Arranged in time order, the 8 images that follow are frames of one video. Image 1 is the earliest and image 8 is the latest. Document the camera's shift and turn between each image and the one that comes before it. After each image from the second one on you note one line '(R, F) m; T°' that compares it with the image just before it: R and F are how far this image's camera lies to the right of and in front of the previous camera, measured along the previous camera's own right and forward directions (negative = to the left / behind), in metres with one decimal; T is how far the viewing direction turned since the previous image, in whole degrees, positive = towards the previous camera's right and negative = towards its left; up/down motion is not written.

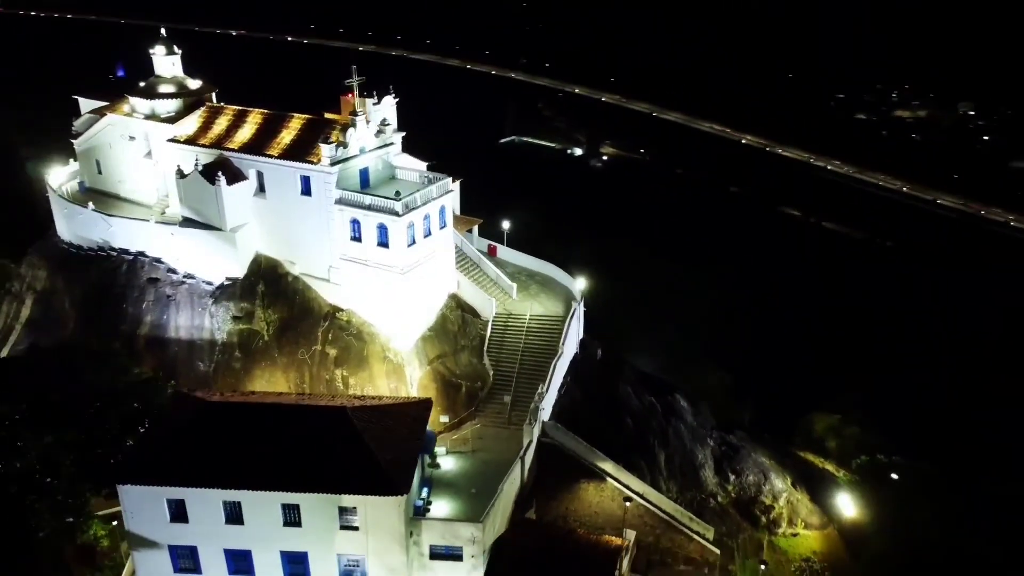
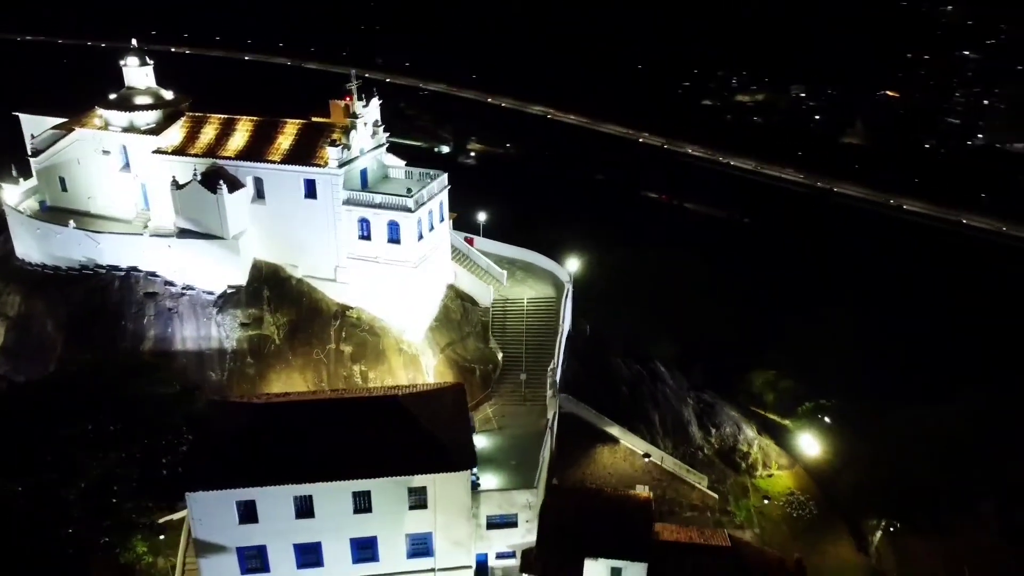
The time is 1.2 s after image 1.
(-6.0, -1.6) m; +10°
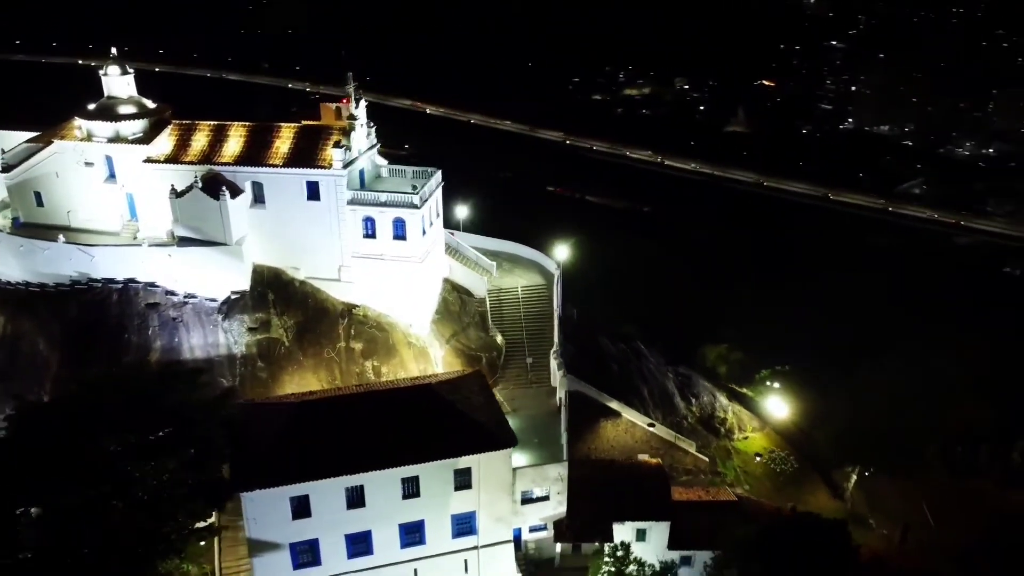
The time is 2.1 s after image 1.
(-4.6, -1.3) m; +7°
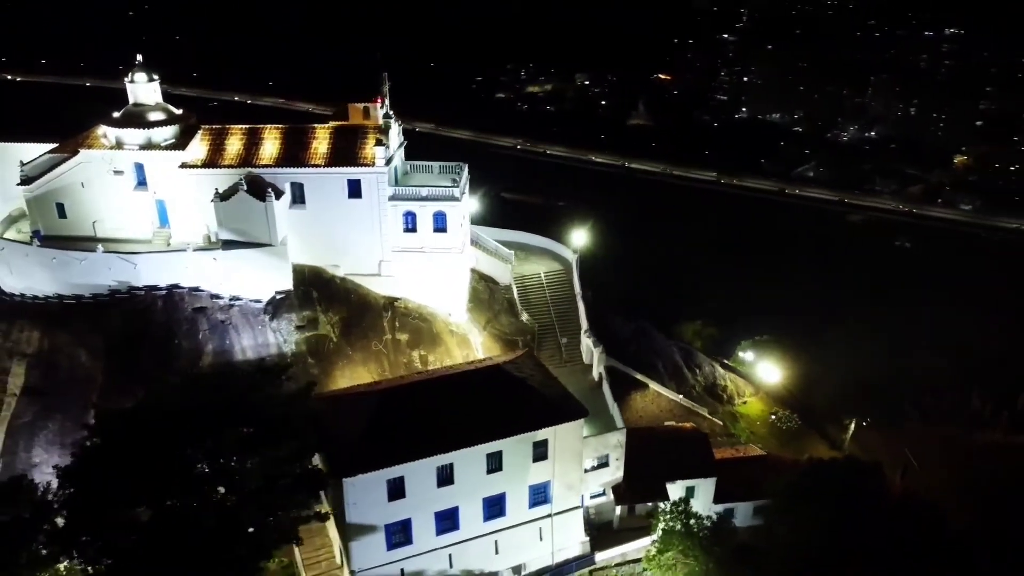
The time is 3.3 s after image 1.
(-5.9, -1.5) m; +7°
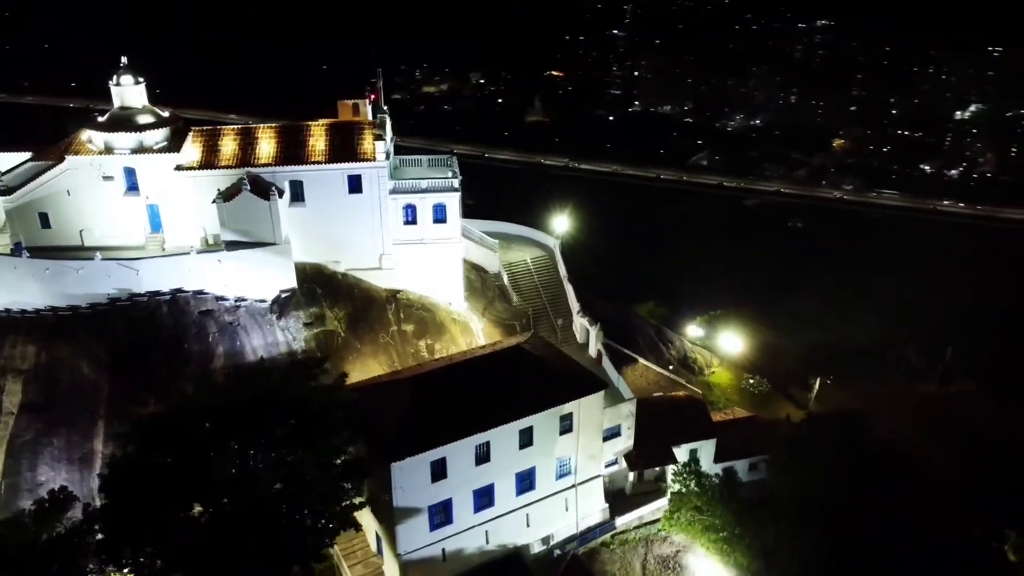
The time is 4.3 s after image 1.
(-4.6, -1.0) m; +7°
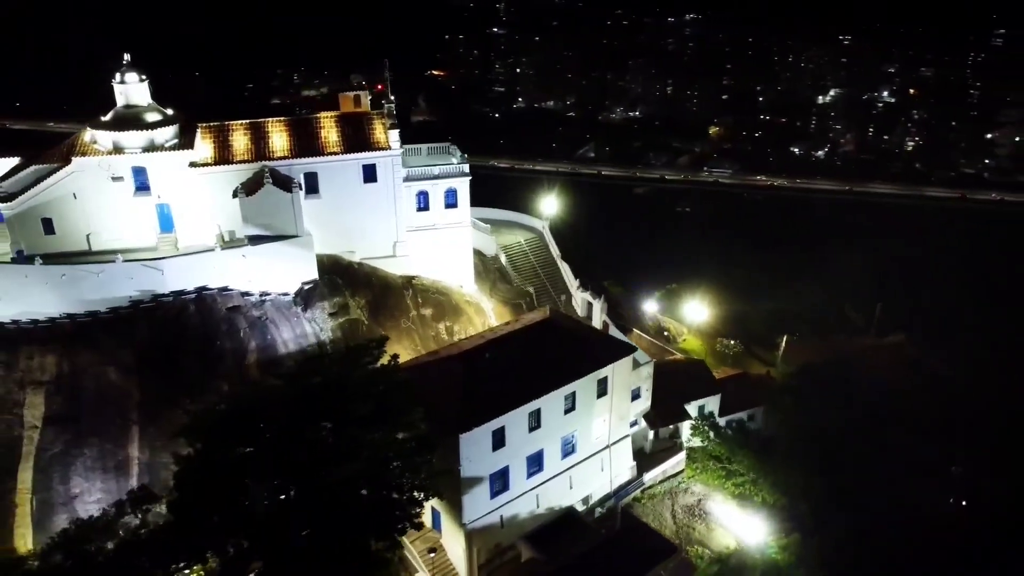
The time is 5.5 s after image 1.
(-5.9, -1.0) m; +8°
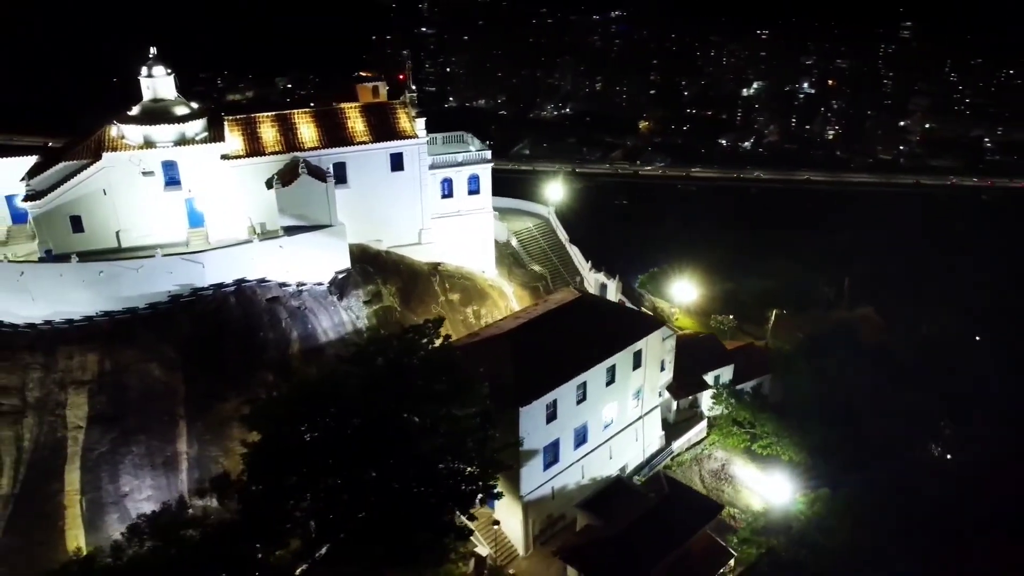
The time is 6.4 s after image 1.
(-4.5, -0.8) m; +5°
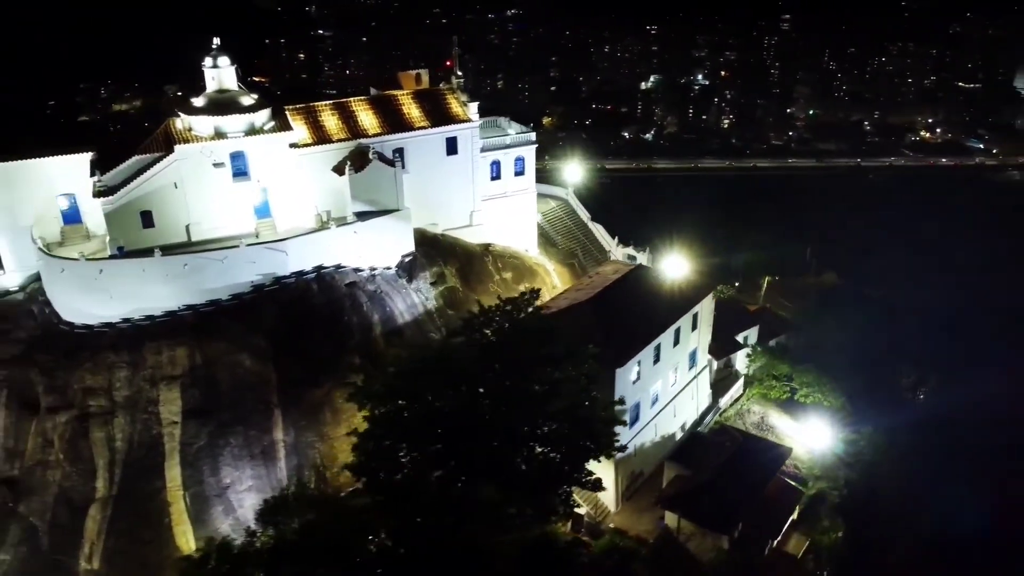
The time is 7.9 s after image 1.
(-7.4, -0.9) m; +7°
